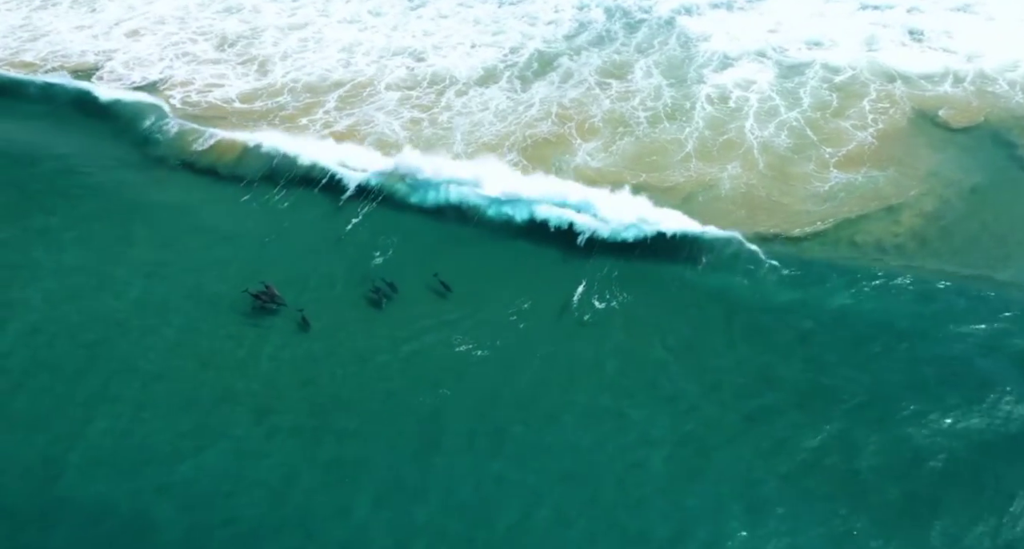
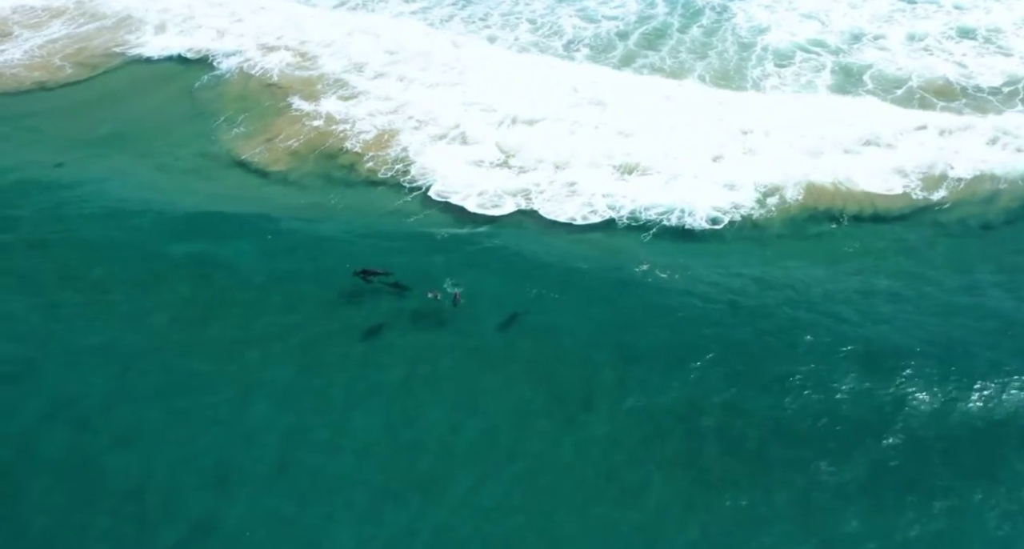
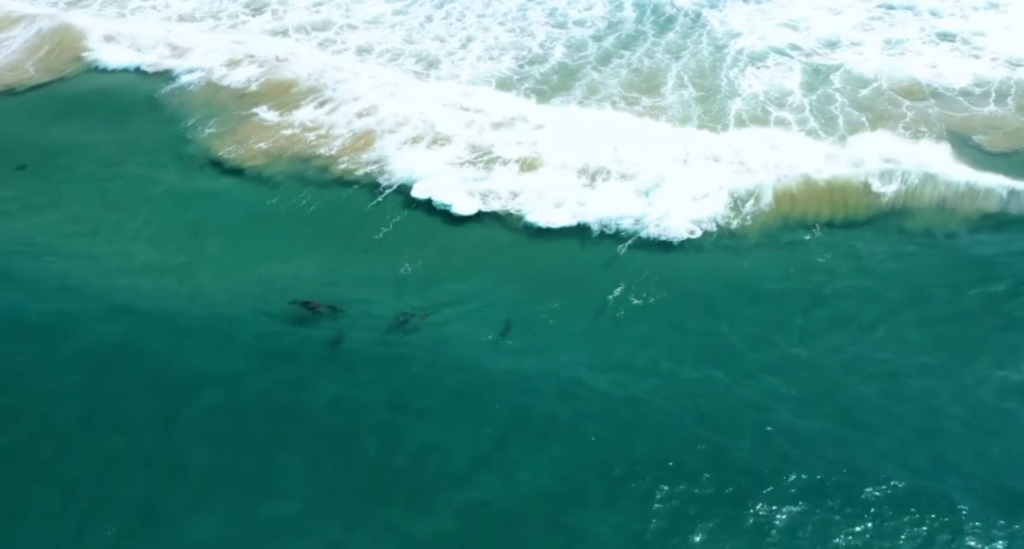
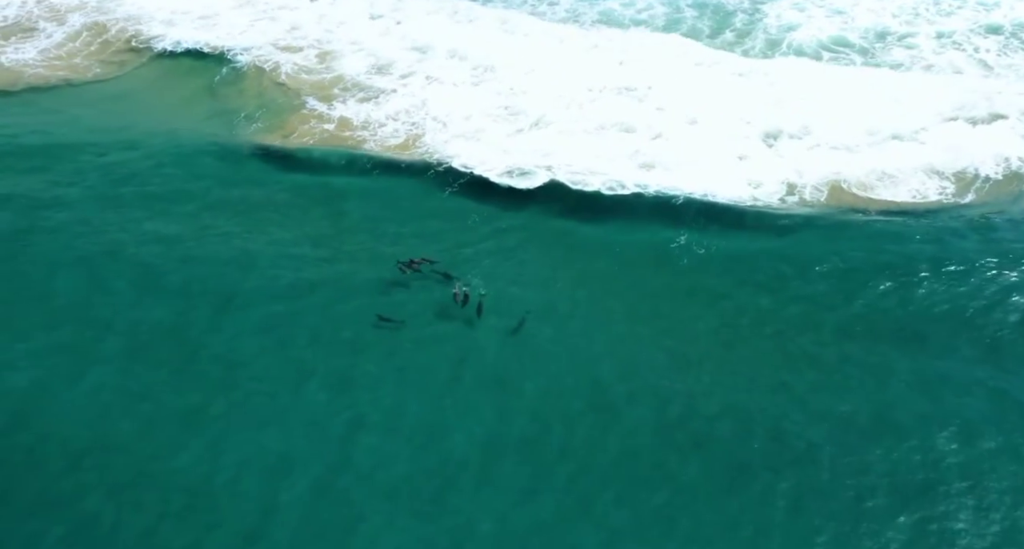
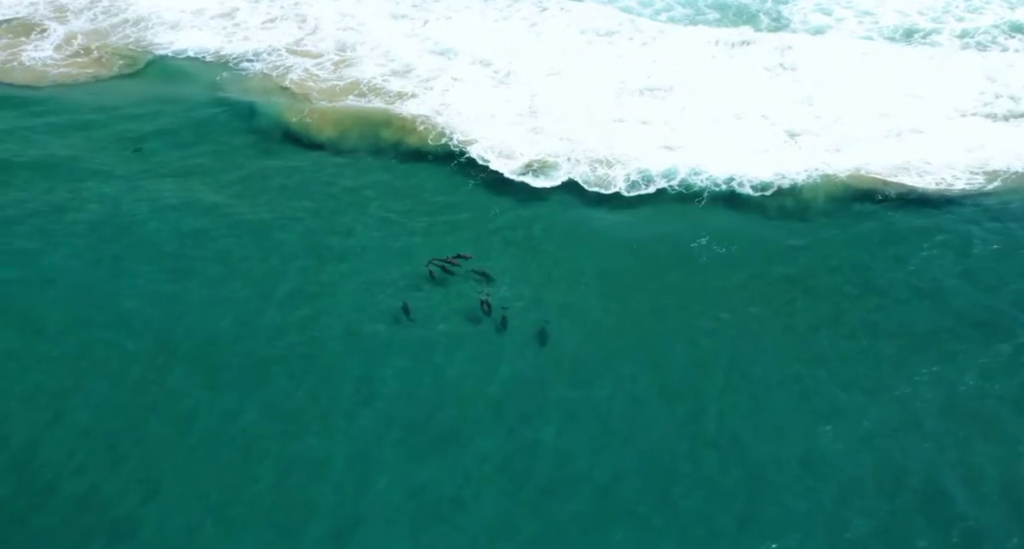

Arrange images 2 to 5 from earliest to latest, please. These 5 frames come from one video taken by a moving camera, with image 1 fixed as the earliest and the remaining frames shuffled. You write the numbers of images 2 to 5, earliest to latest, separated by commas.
3, 2, 4, 5
